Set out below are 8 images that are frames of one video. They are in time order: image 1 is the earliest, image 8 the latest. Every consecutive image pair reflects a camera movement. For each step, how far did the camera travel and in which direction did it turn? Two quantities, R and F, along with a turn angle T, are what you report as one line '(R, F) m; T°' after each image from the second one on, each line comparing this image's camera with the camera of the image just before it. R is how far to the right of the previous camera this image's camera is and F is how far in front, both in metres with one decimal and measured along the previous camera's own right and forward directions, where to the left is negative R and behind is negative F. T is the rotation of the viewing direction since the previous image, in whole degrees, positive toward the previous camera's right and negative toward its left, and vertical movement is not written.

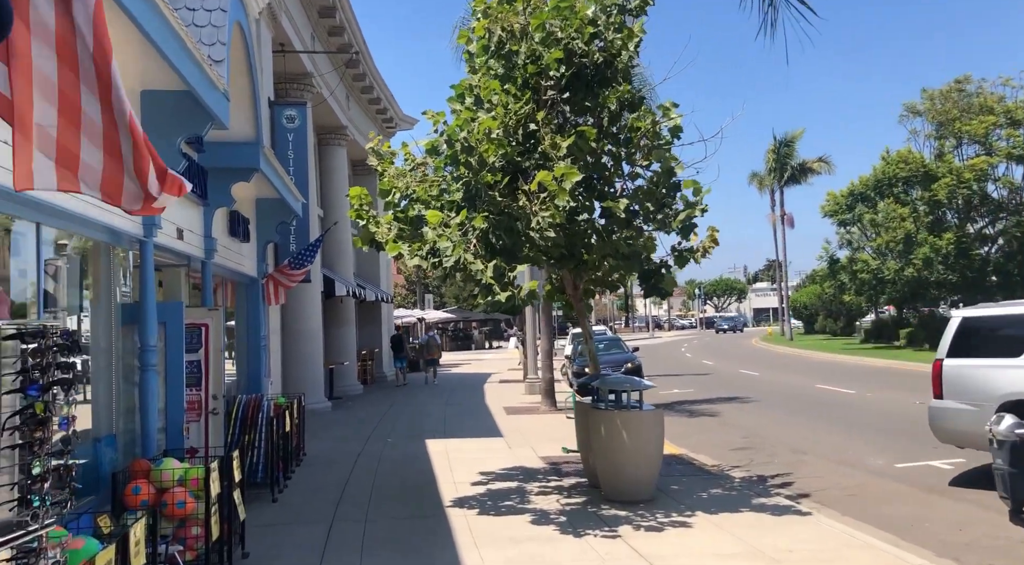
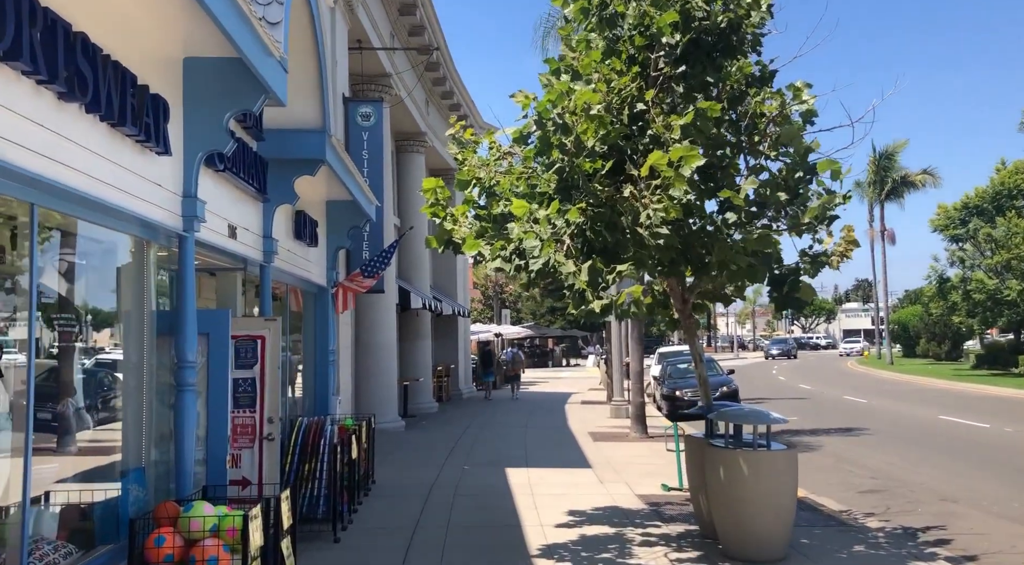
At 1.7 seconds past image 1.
(-0.2, +1.4) m; -4°
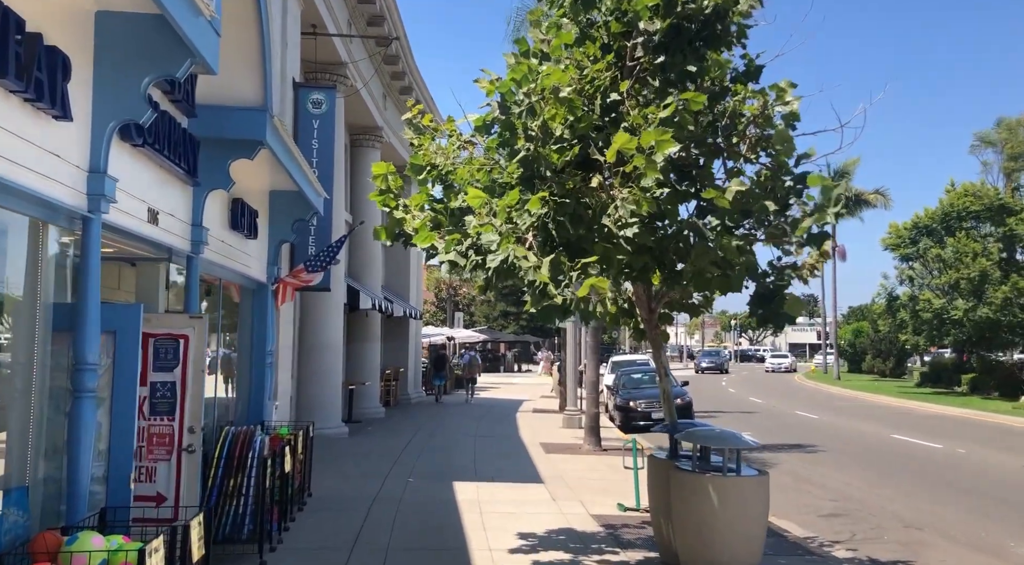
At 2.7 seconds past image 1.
(0.0, +0.8) m; +3°
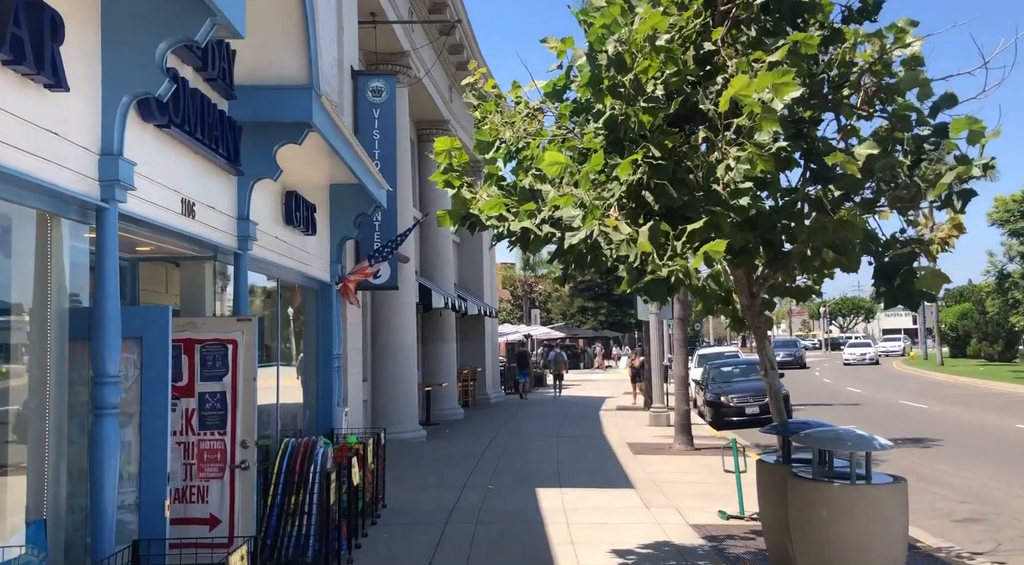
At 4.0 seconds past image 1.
(0.0, +0.9) m; -5°
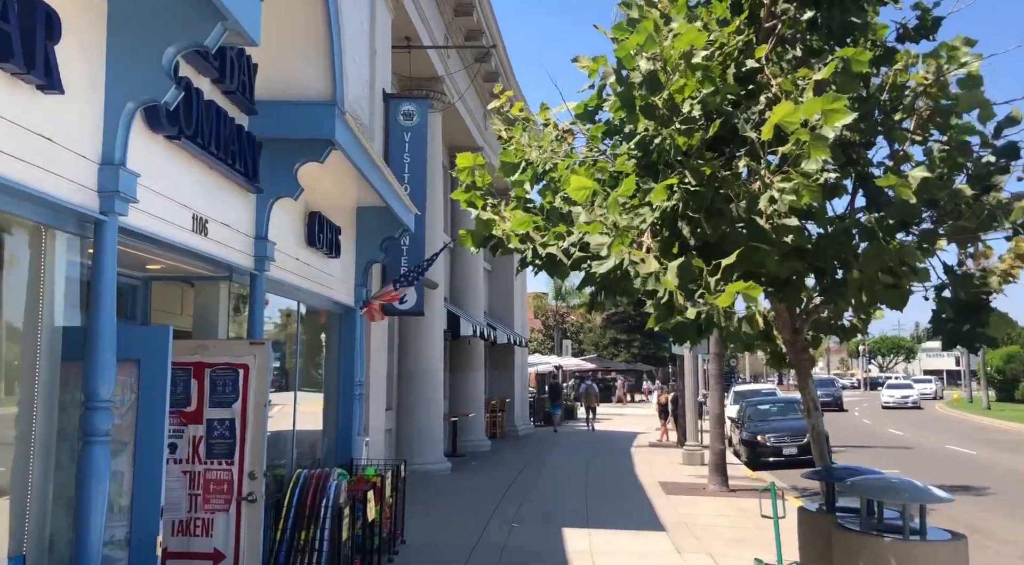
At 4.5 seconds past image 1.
(0.0, +0.4) m; -2°
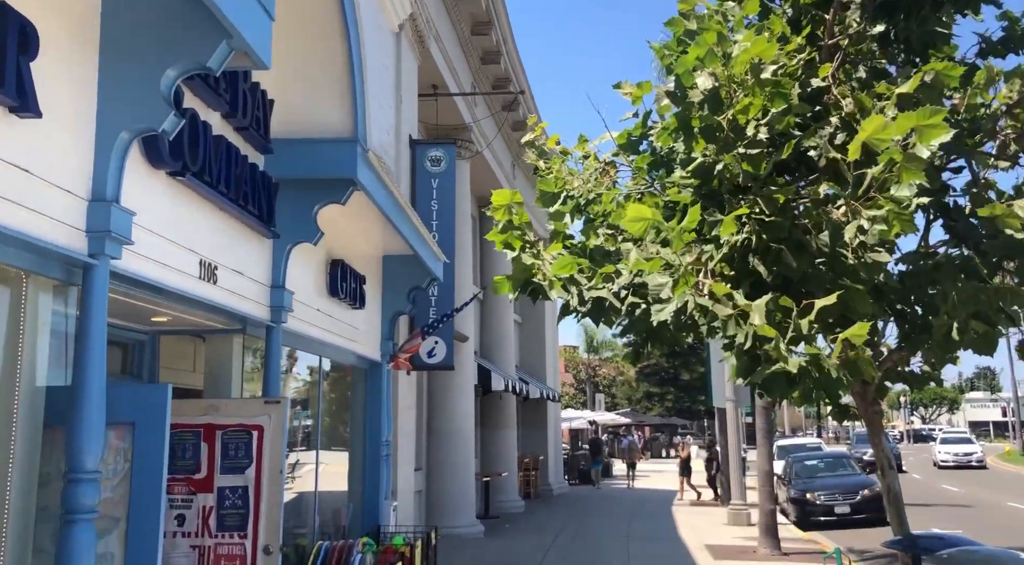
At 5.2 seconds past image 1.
(-0.1, +0.6) m; -2°
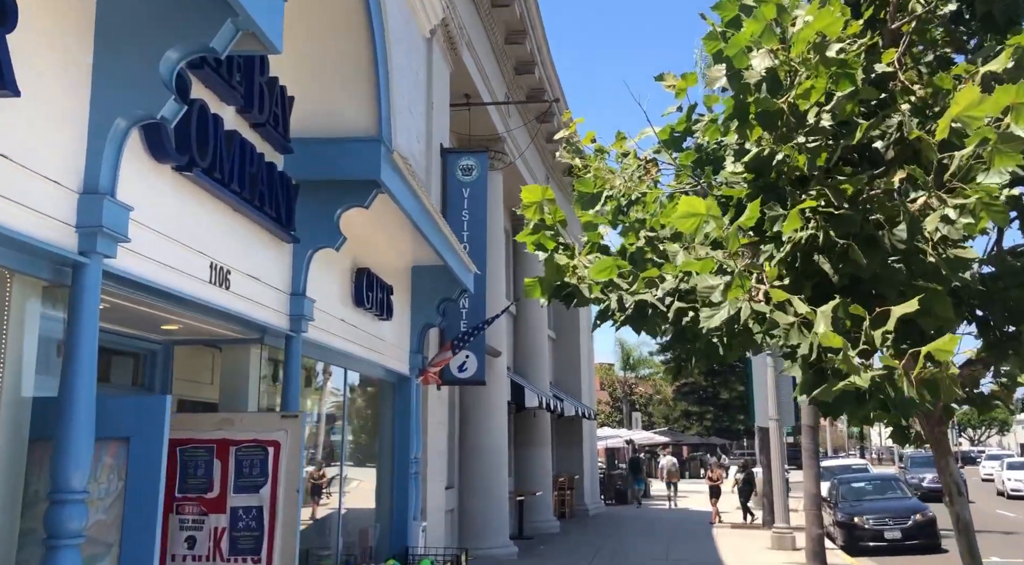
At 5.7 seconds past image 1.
(0.0, +0.4) m; -2°
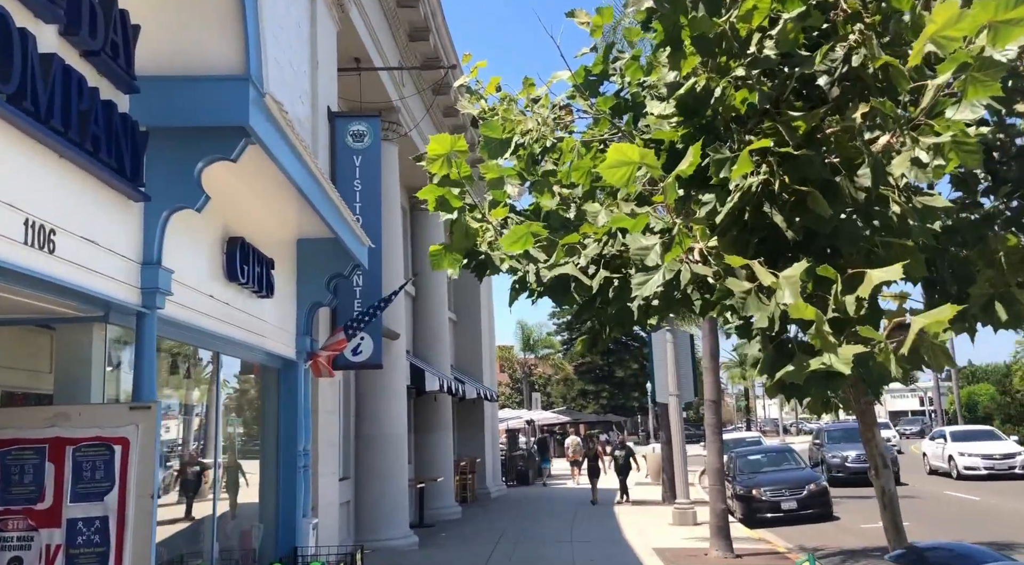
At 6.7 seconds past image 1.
(0.0, +0.8) m; +6°
